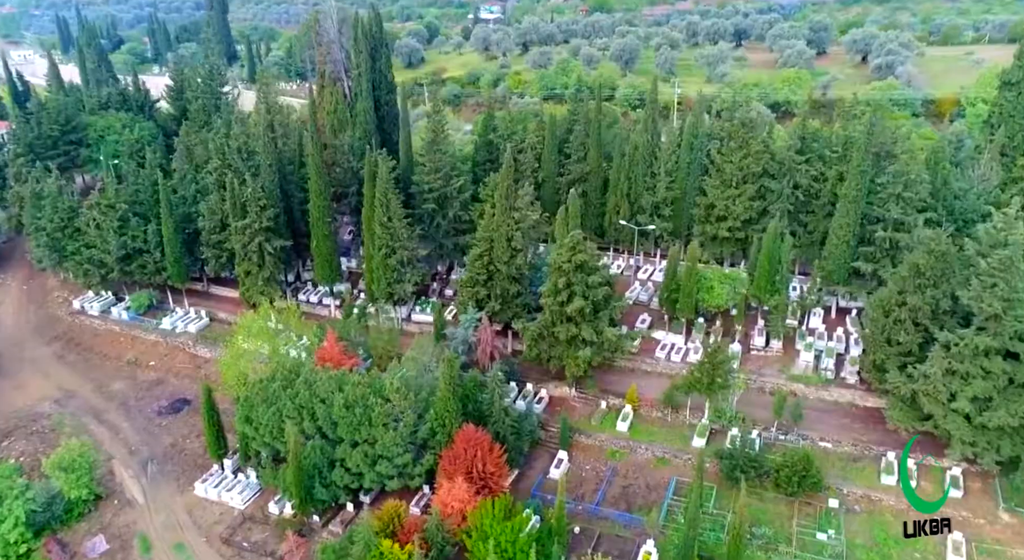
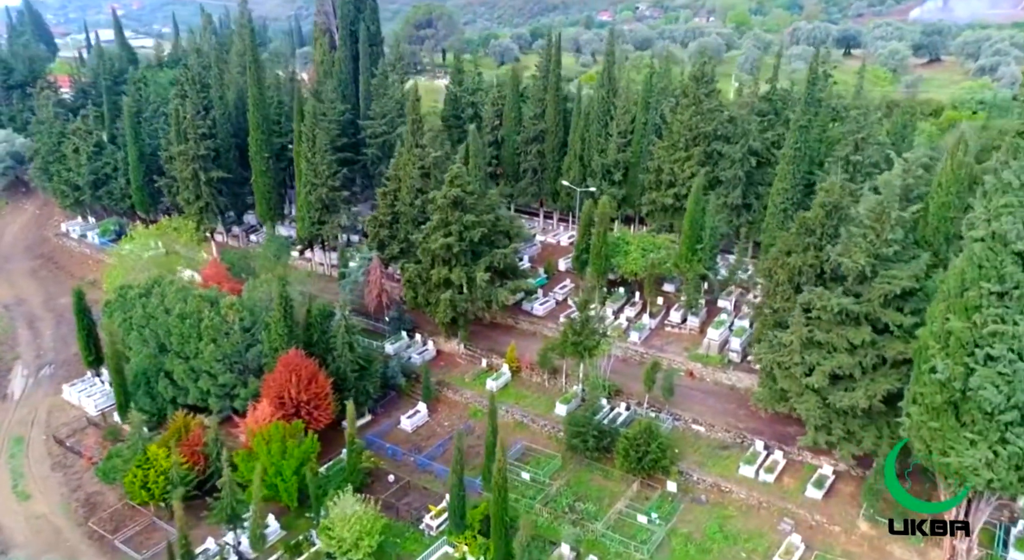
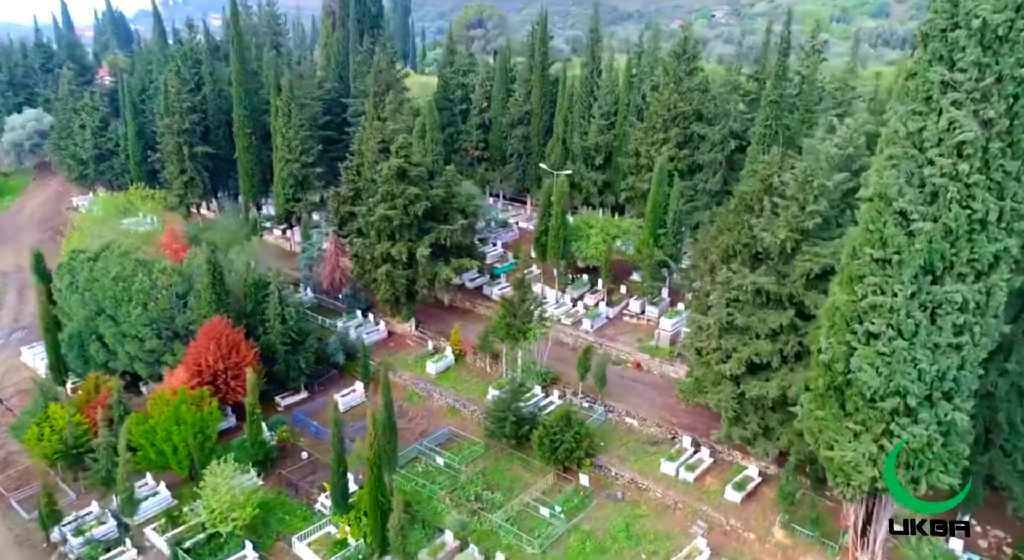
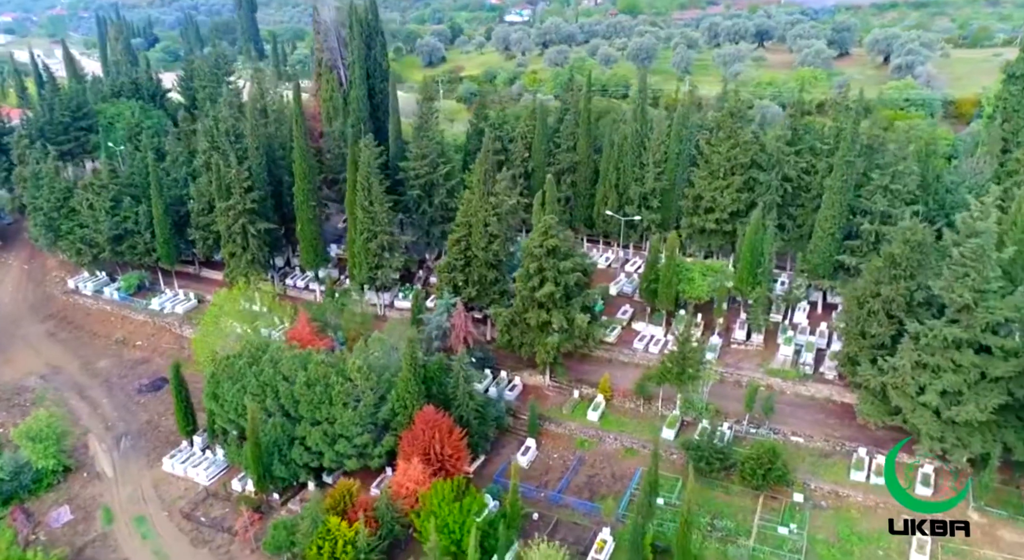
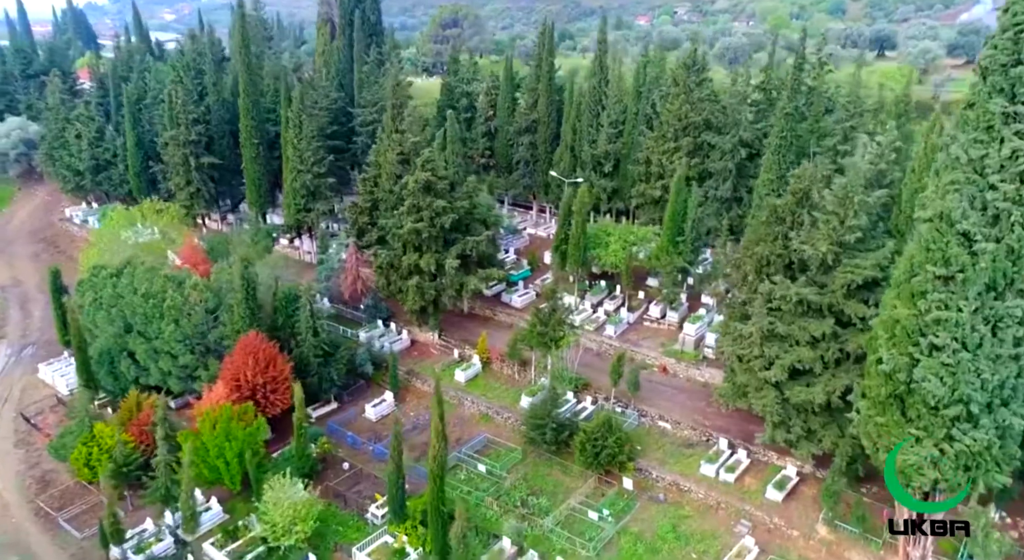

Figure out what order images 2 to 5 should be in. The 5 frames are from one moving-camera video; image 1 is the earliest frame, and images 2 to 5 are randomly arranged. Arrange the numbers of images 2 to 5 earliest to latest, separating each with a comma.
4, 2, 5, 3
